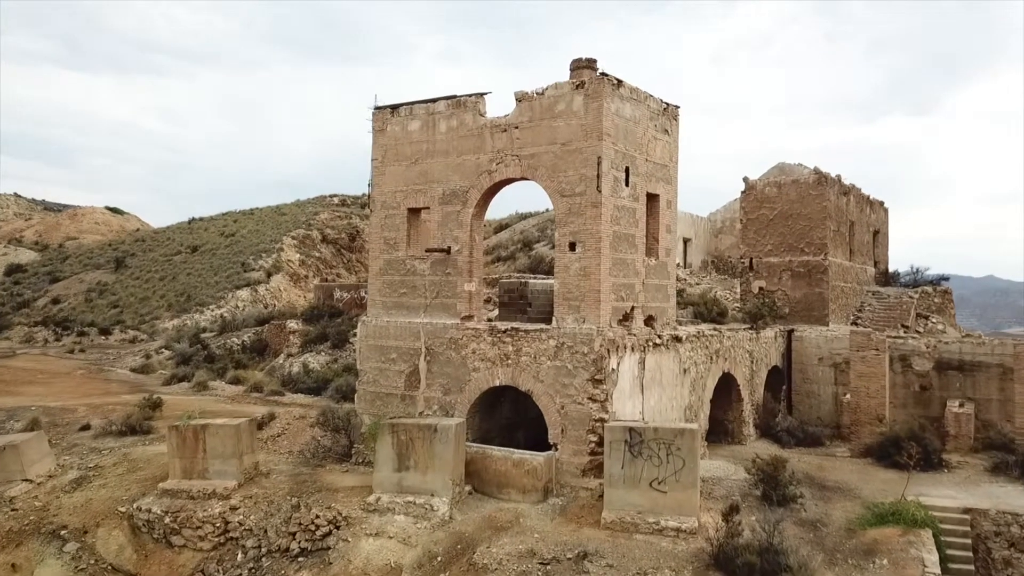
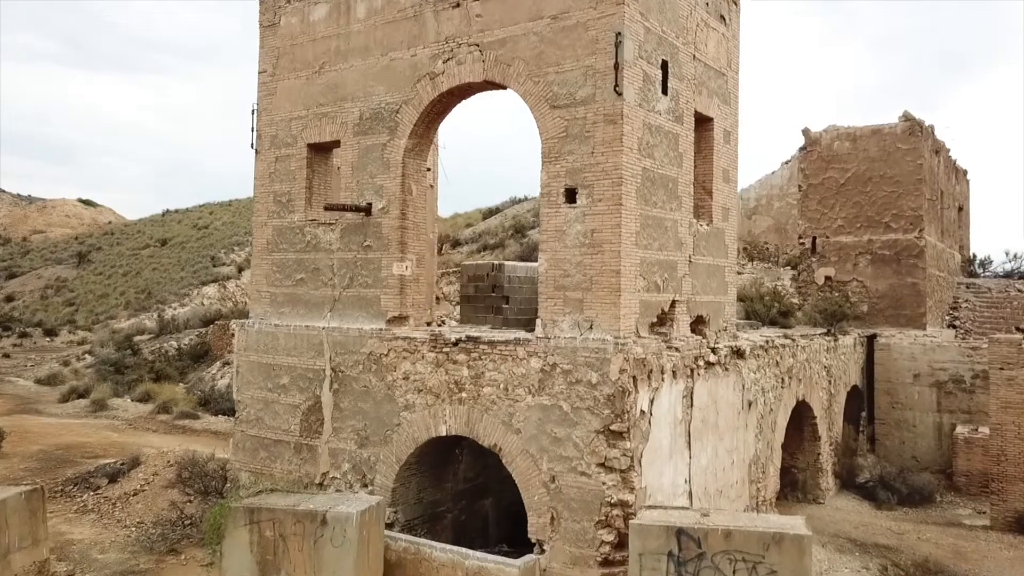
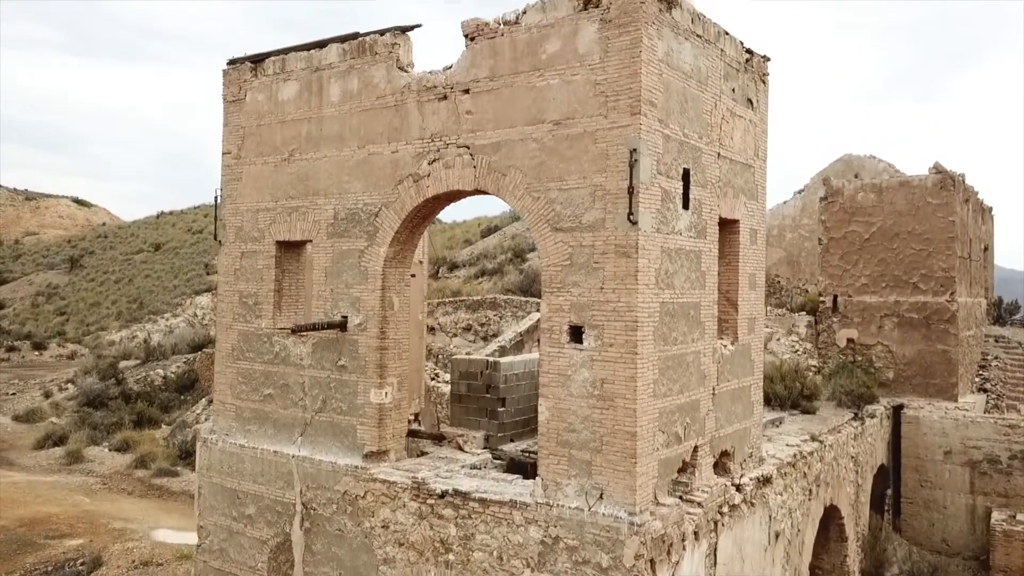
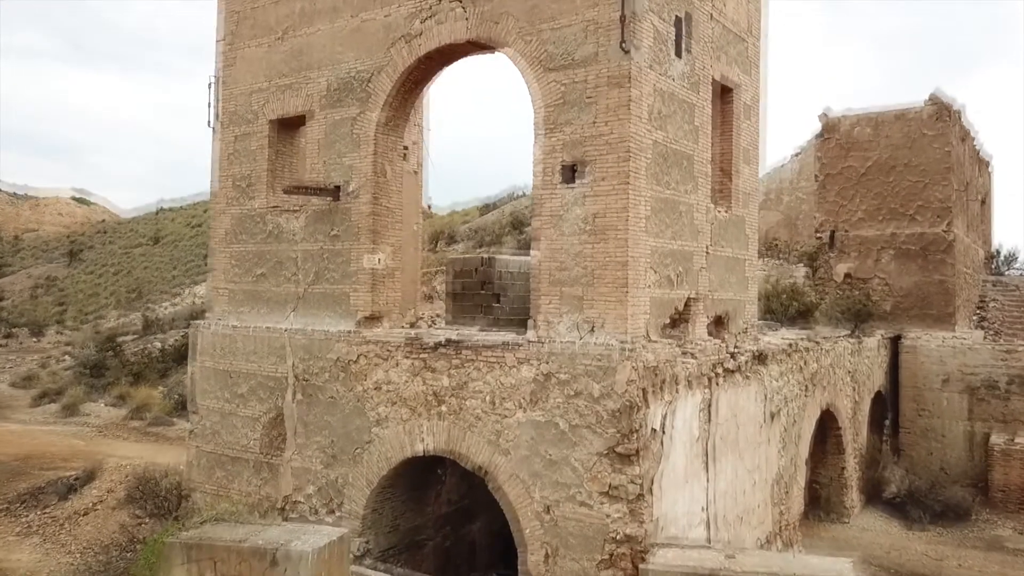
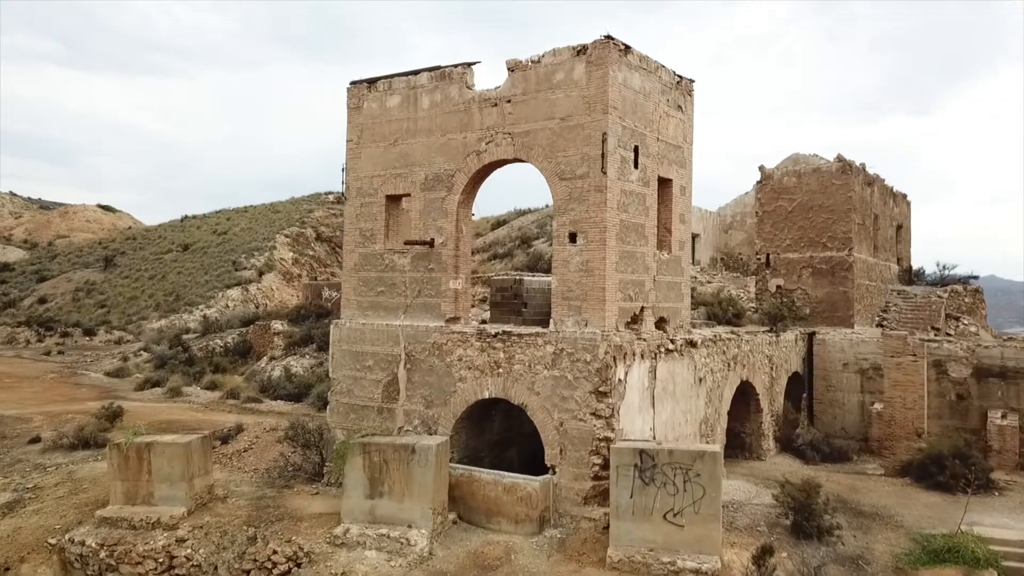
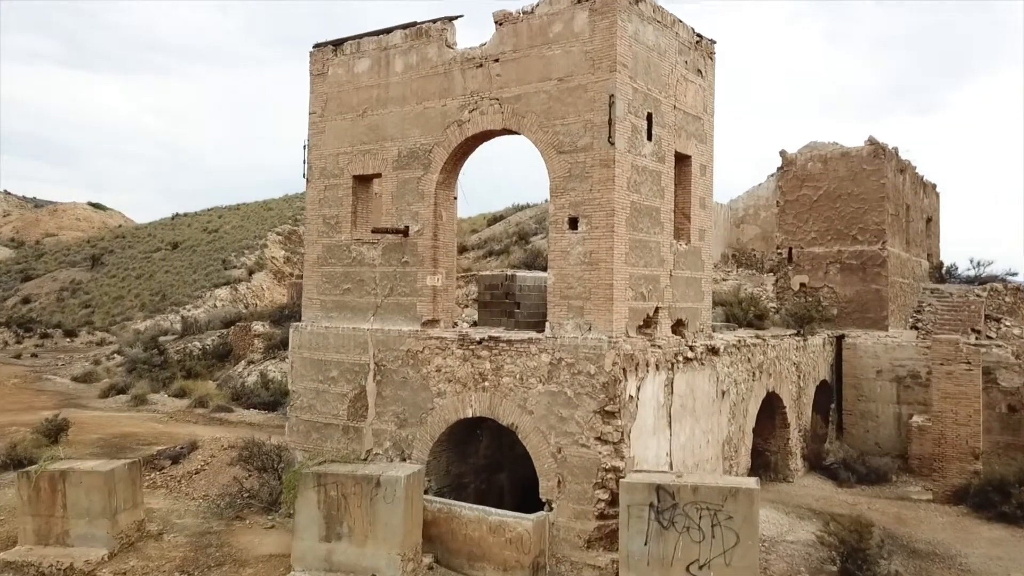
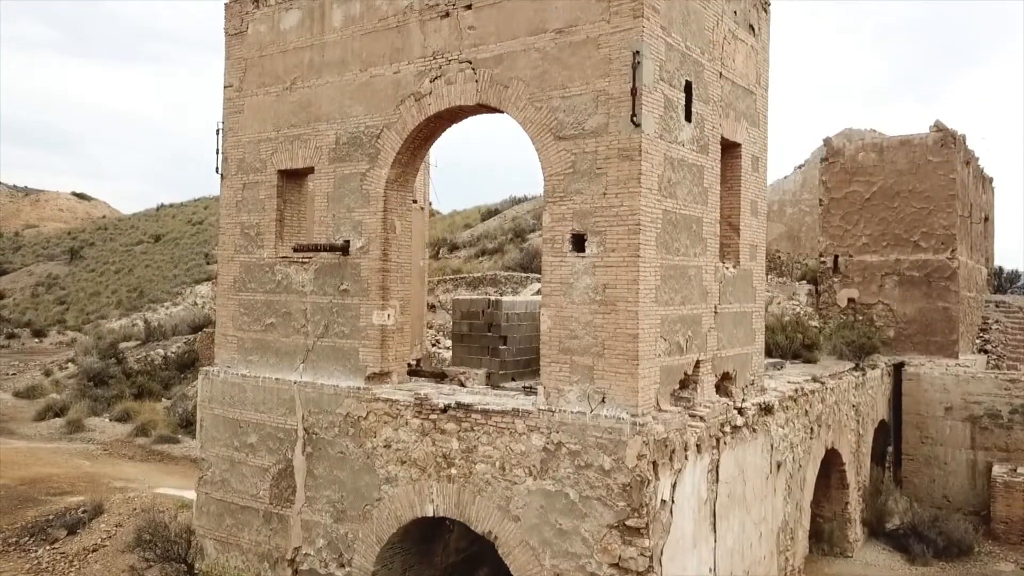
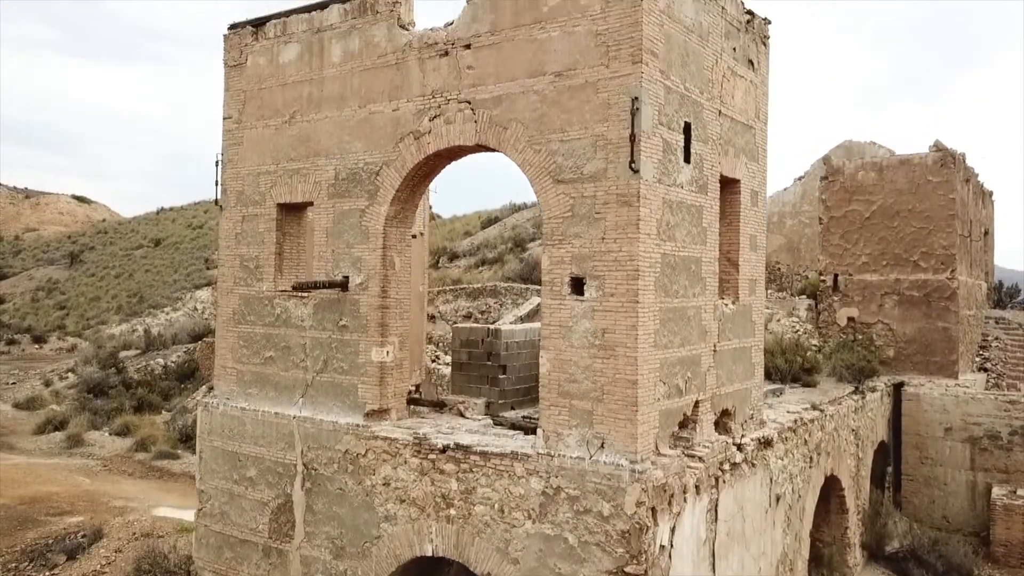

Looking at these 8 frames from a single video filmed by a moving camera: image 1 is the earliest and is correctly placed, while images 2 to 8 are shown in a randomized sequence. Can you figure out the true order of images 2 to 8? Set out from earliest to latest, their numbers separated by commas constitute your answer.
5, 6, 2, 4, 7, 8, 3
